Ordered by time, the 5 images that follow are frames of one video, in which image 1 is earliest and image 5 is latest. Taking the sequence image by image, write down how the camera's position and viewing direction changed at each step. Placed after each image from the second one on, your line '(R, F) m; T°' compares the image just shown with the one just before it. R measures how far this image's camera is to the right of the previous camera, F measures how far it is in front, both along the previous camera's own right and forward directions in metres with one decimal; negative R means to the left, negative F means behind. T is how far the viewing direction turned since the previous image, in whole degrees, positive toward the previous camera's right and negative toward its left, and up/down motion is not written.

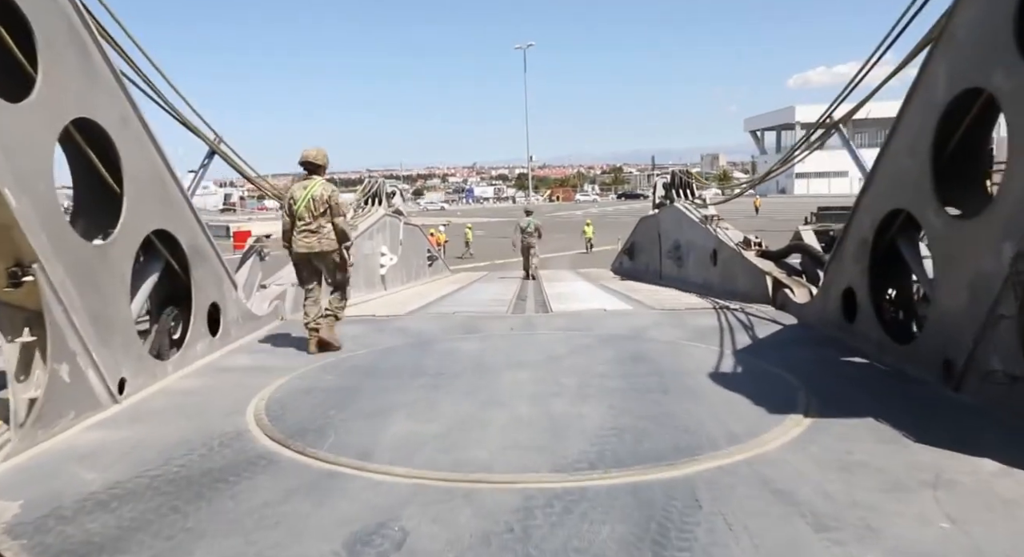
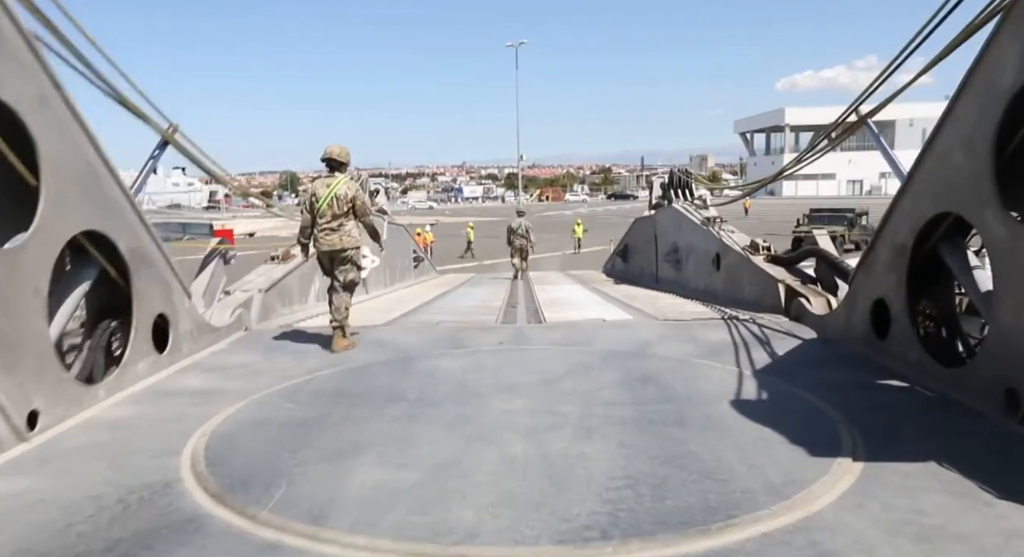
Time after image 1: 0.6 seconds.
(0.0, +0.6) m; +1°
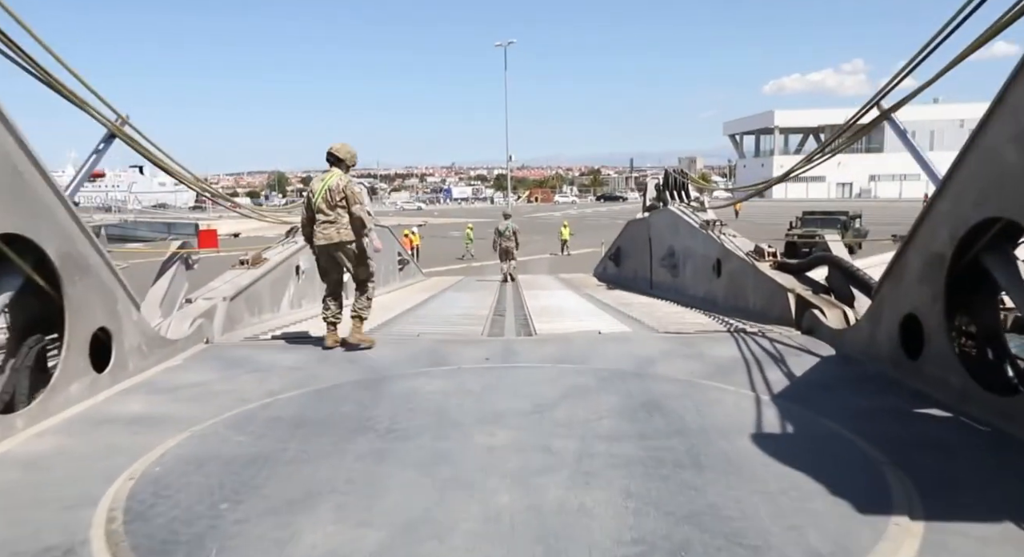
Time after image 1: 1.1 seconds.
(0.0, +0.5) m; +1°
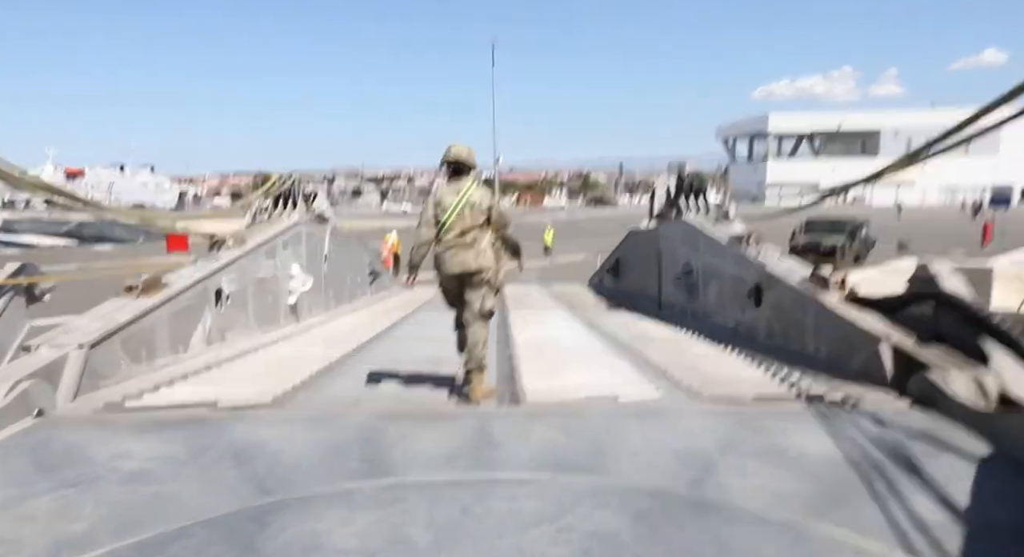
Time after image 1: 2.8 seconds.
(+0.1, +1.7) m; +1°
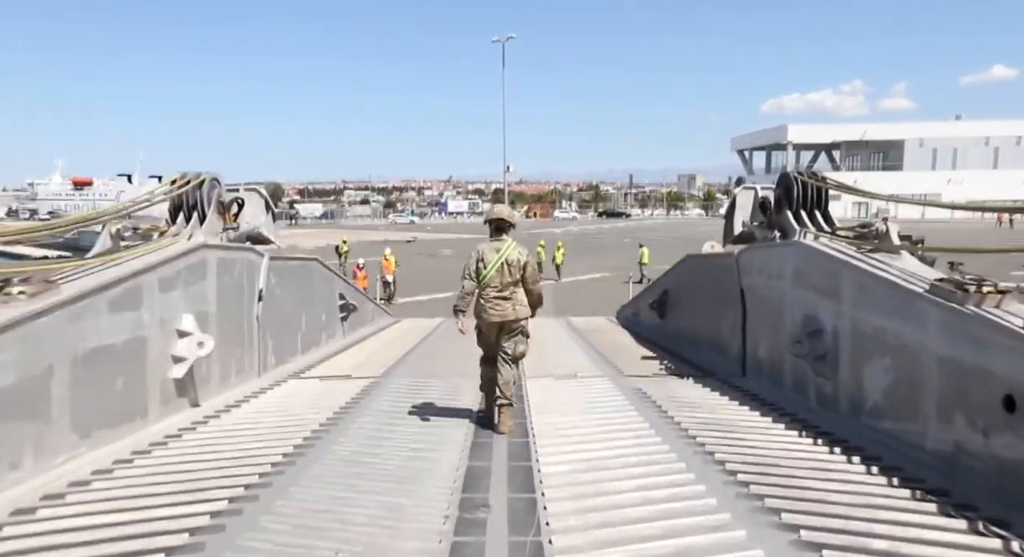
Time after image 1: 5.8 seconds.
(-0.1, +3.0) m; -1°
